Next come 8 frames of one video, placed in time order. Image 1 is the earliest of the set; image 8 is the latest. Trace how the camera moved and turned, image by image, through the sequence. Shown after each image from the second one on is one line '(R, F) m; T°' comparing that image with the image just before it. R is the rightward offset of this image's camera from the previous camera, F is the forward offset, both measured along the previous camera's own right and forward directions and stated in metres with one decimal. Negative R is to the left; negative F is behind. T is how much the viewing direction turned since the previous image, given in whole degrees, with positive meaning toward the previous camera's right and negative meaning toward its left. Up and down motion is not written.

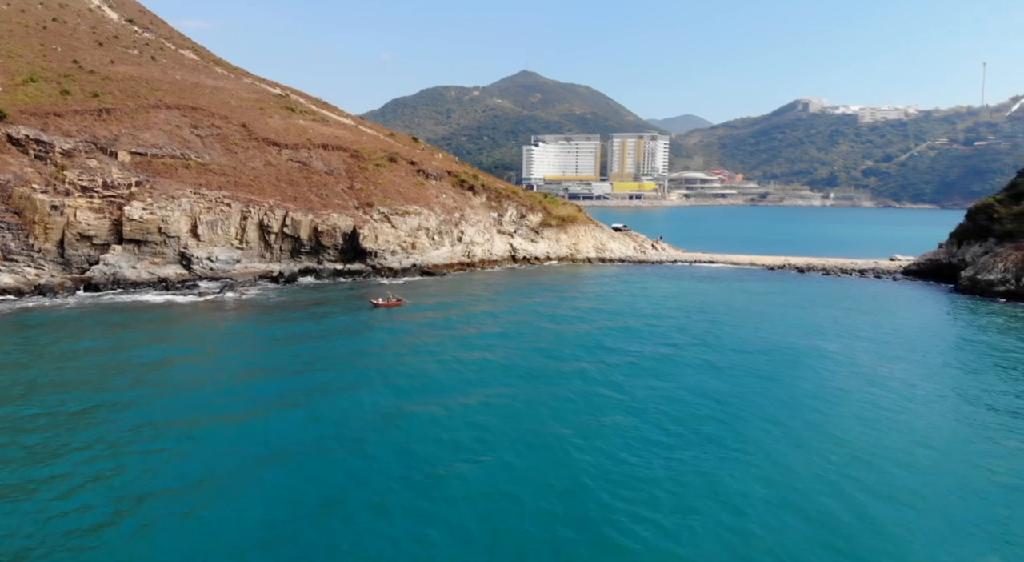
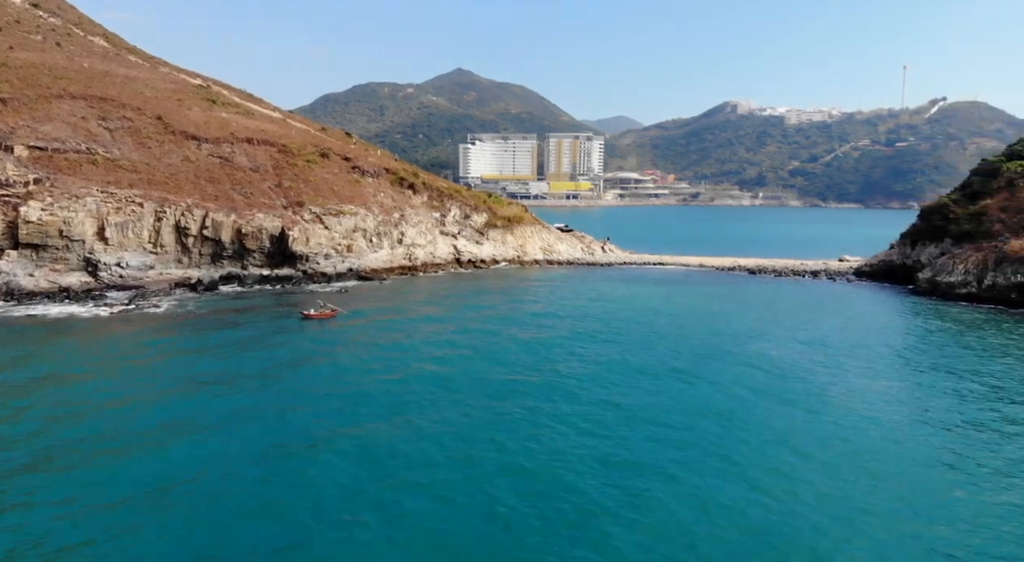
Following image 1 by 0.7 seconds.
(-0.7, +3.8) m; +6°
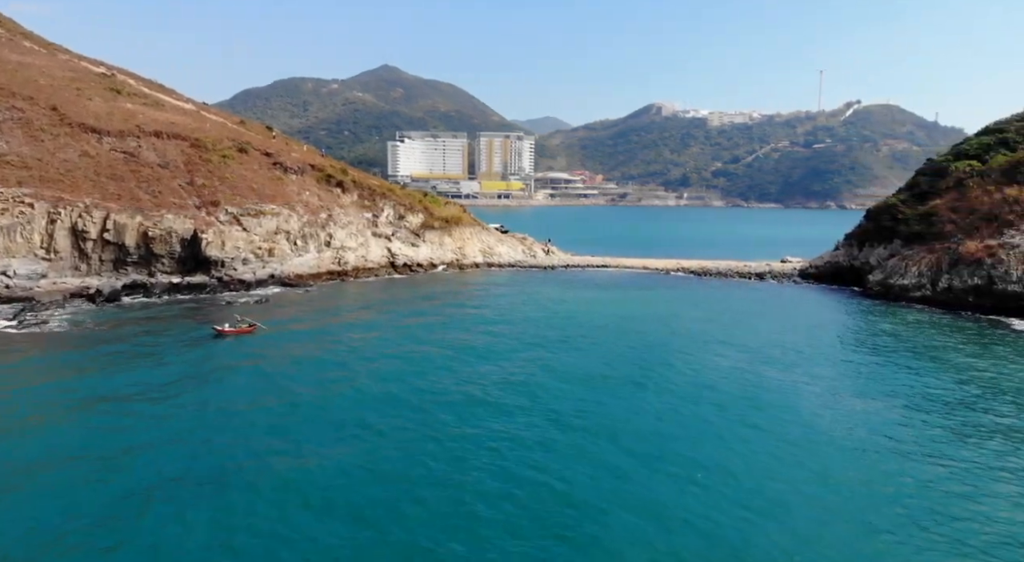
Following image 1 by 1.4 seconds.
(-0.8, +3.6) m; +6°
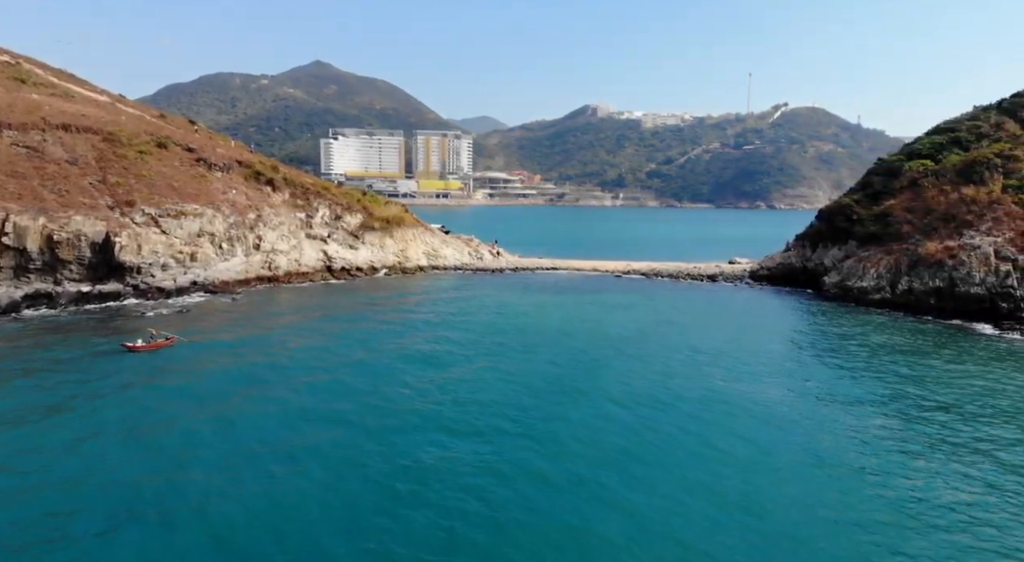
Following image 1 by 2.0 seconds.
(-0.7, +2.9) m; +6°
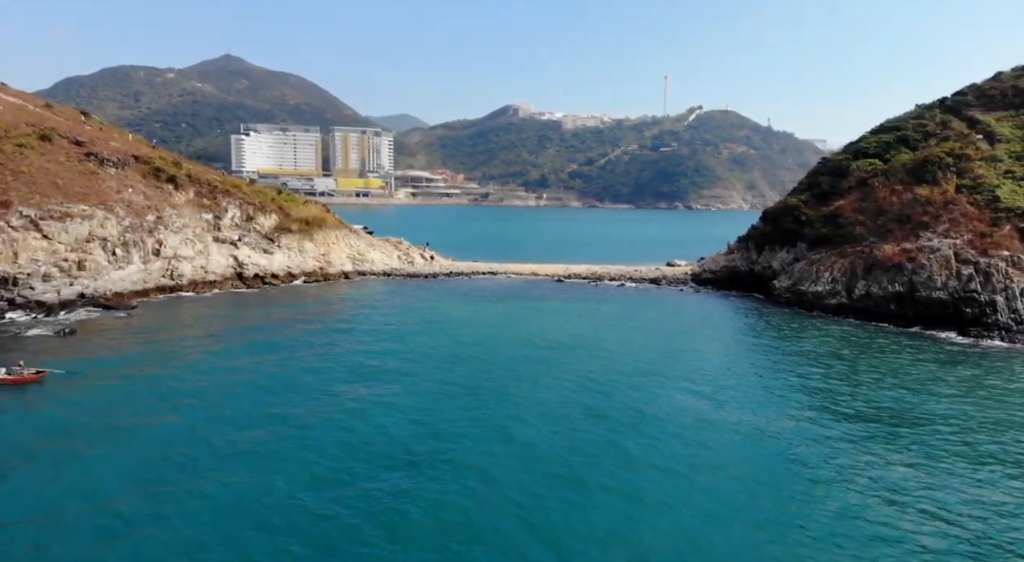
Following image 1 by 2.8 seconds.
(-1.0, +3.8) m; +7°
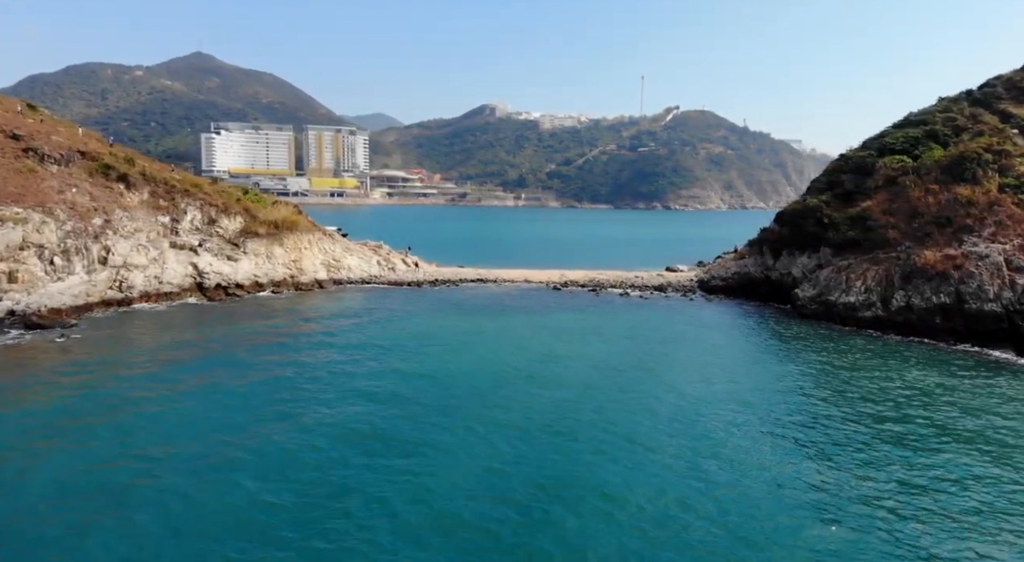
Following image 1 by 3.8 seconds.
(-1.1, +4.4) m; +2°
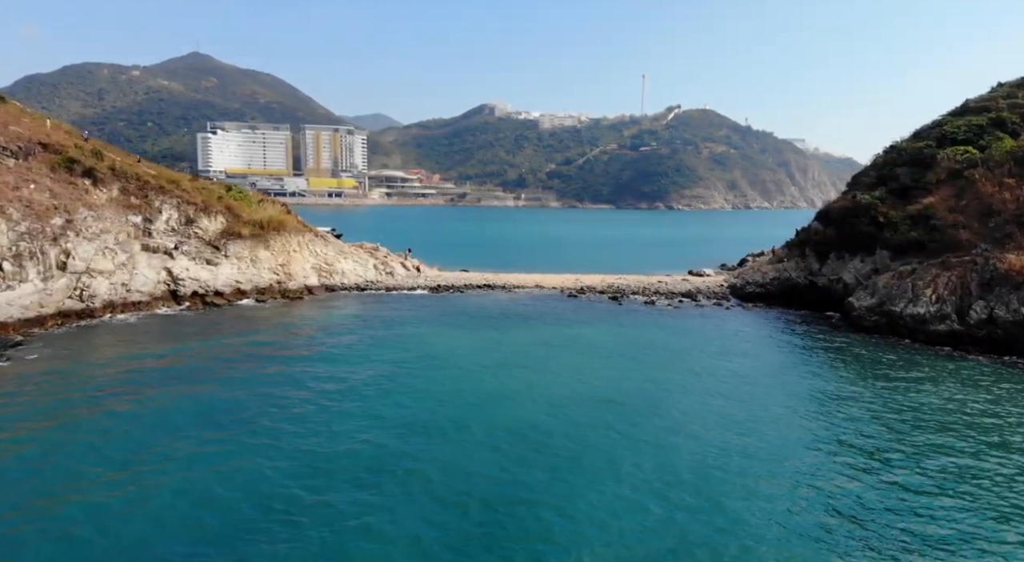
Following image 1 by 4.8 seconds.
(-0.8, +4.5) m; 0°
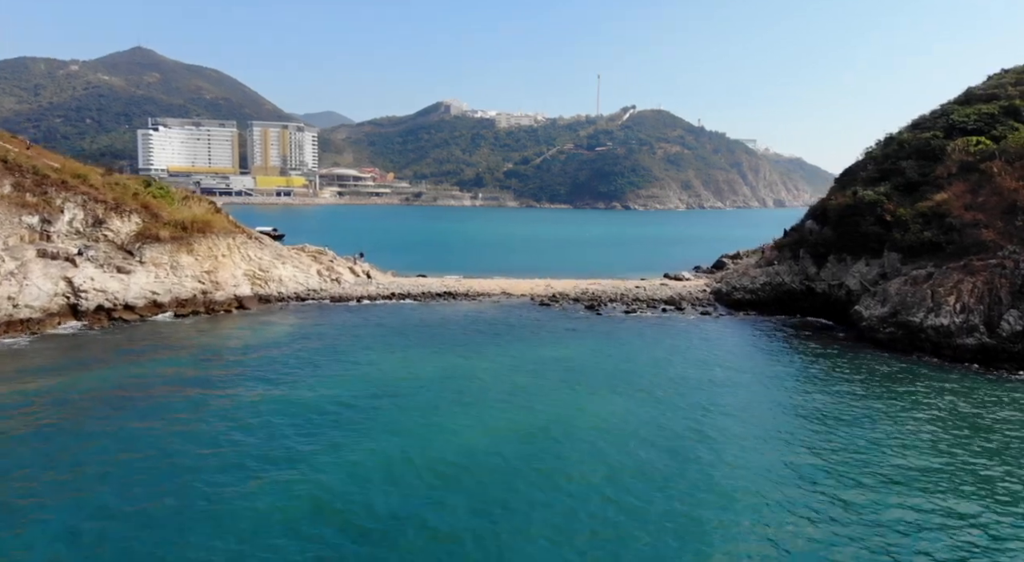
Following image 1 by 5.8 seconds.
(-0.4, +4.6) m; +4°
